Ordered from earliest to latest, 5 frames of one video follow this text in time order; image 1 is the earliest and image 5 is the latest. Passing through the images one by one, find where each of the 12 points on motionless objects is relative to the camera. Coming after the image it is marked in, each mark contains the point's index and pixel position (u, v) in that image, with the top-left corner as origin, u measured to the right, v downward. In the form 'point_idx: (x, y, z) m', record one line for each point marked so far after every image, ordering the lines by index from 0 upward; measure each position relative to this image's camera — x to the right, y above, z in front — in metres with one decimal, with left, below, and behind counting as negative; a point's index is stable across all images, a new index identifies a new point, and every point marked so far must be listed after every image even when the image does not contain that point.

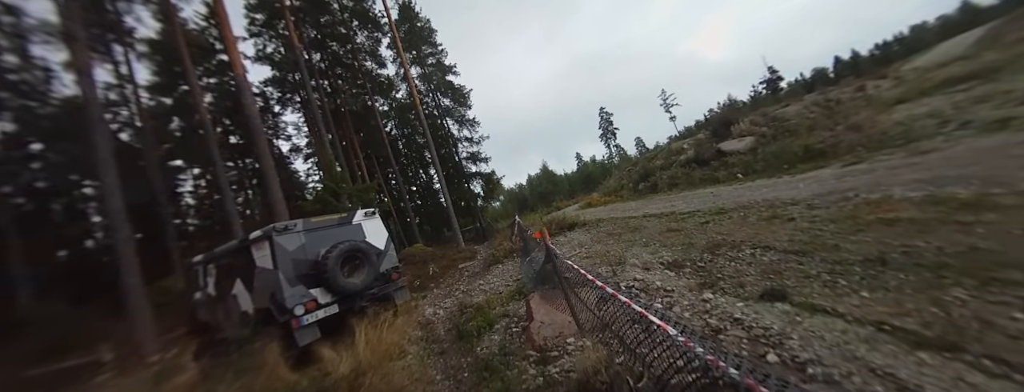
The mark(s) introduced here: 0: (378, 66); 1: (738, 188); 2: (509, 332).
0: (-9.5, +9.5, +19.2) m
1: (+13.4, +0.5, +15.8) m
2: (0.0, -2.1, +4.1) m
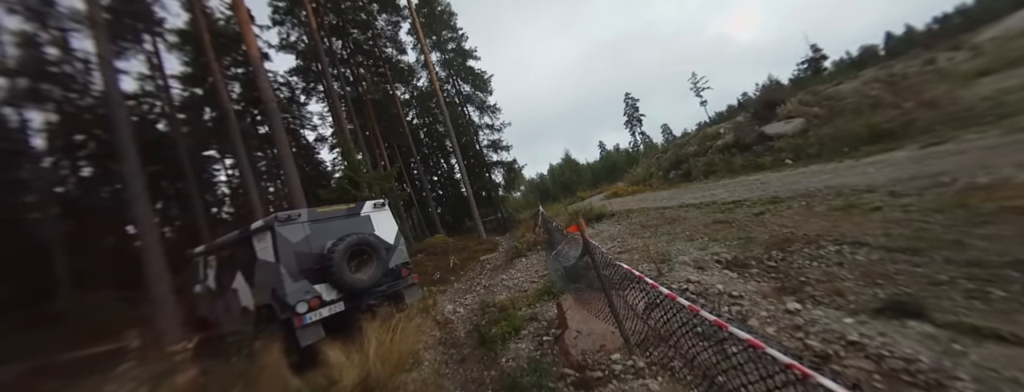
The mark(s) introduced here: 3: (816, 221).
0: (-8.0, +10.2, +18.9) m
1: (+14.6, +1.2, +14.0) m
2: (+0.3, -1.9, +3.5) m
3: (+7.1, -0.6, +6.2) m
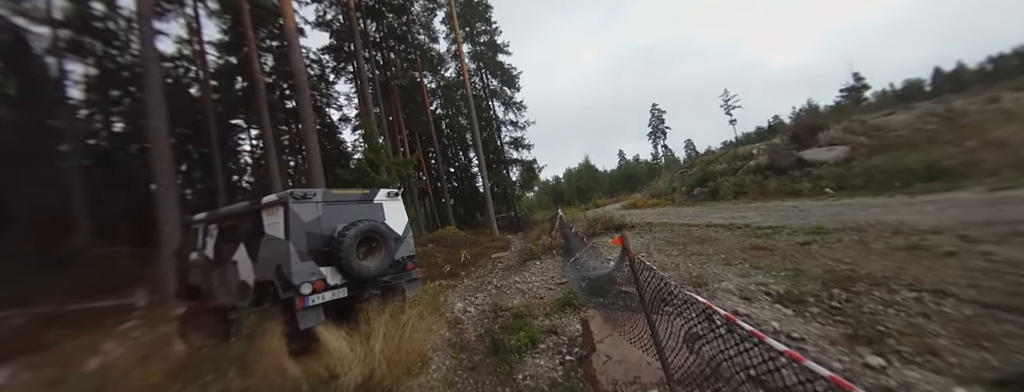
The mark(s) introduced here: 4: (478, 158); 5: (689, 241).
0: (-5.7, +11.0, +18.8) m
1: (+15.5, -0.4, +12.9) m
2: (+0.5, -1.9, +3.1) m
3: (+7.5, -1.3, +5.5) m
4: (-2.3, +2.6, +18.4) m
5: (+5.9, -1.5, +8.9) m
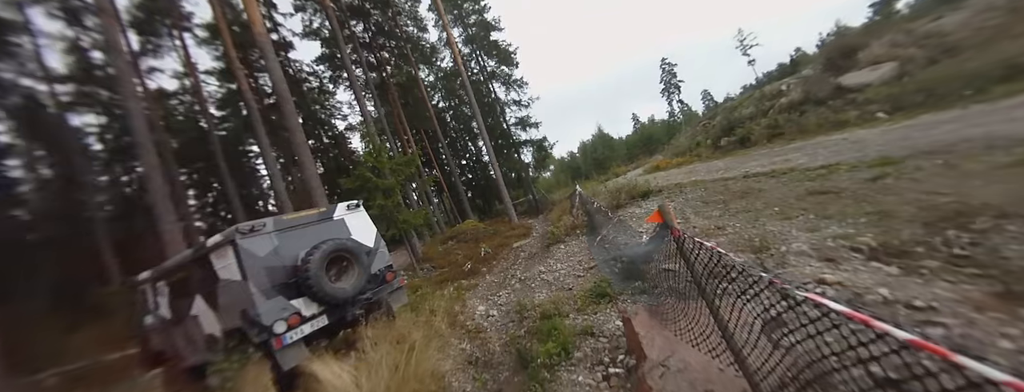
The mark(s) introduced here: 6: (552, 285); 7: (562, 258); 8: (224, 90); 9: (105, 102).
0: (-6.5, +11.0, +17.9) m
1: (+16.0, +2.8, +11.1) m
2: (+0.8, -1.6, +2.5) m
3: (+7.8, +0.2, +4.4) m
4: (-1.7, +3.3, +17.7) m
5: (+6.4, 0.0, +7.9) m
6: (+0.8, -1.7, +5.1) m
7: (+1.3, -1.6, +6.9) m
8: (-14.3, +5.0, +13.0) m
9: (-15.6, +3.3, +10.1) m
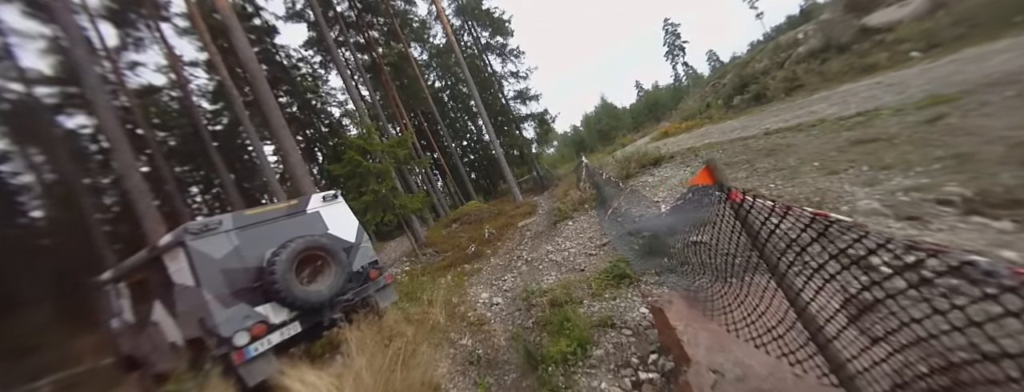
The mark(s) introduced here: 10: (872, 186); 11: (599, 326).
0: (-7.0, +12.0, +16.6) m
1: (+15.8, +4.8, +9.9) m
2: (+0.9, -1.3, +1.9) m
3: (+7.7, +1.1, +3.5) m
4: (-1.8, +4.5, +16.8) m
5: (+6.4, +1.1, +7.1) m
6: (+0.8, -1.2, +4.6) m
7: (+1.4, -0.9, +6.3) m
8: (-14.5, +5.1, +12.3) m
9: (-15.7, +3.0, +9.6) m
10: (+4.5, +0.1, +3.4) m
11: (+0.9, -1.3, +2.6) m
